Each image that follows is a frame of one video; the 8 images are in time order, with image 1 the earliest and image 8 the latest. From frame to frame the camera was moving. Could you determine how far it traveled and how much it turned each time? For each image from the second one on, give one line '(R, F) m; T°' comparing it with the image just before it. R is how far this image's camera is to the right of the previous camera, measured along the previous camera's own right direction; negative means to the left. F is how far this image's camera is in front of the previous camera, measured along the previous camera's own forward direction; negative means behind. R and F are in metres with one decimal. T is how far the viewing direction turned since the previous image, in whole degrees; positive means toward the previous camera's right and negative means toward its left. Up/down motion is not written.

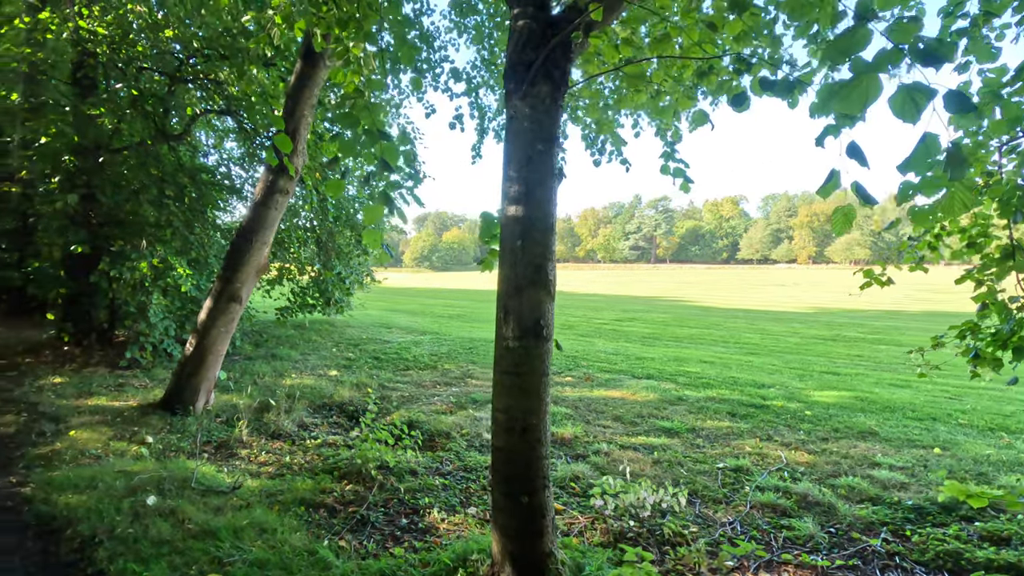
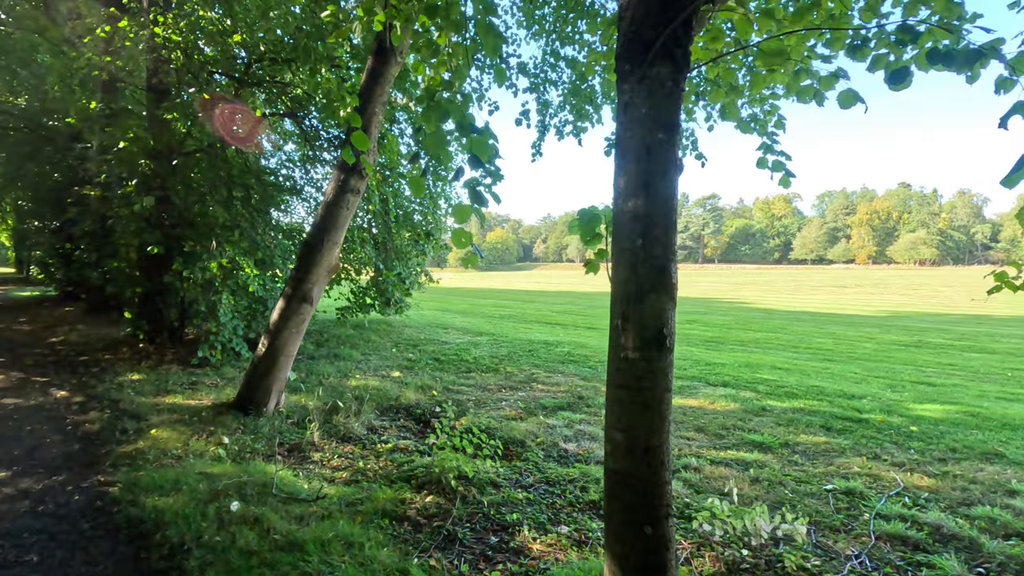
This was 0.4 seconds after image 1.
(-0.2, +0.2) m; -5°
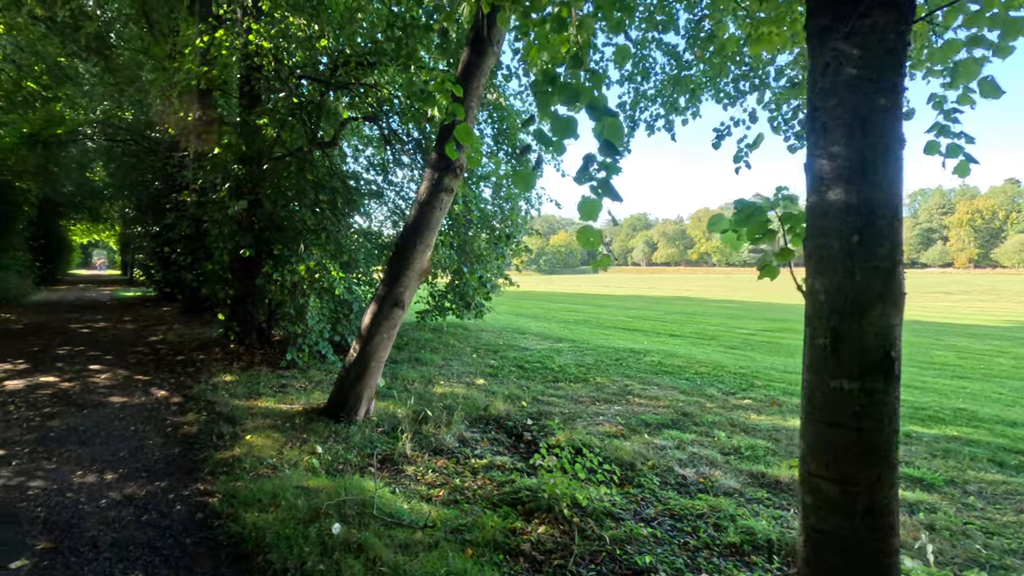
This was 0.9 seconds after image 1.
(-0.3, +0.3) m; -7°
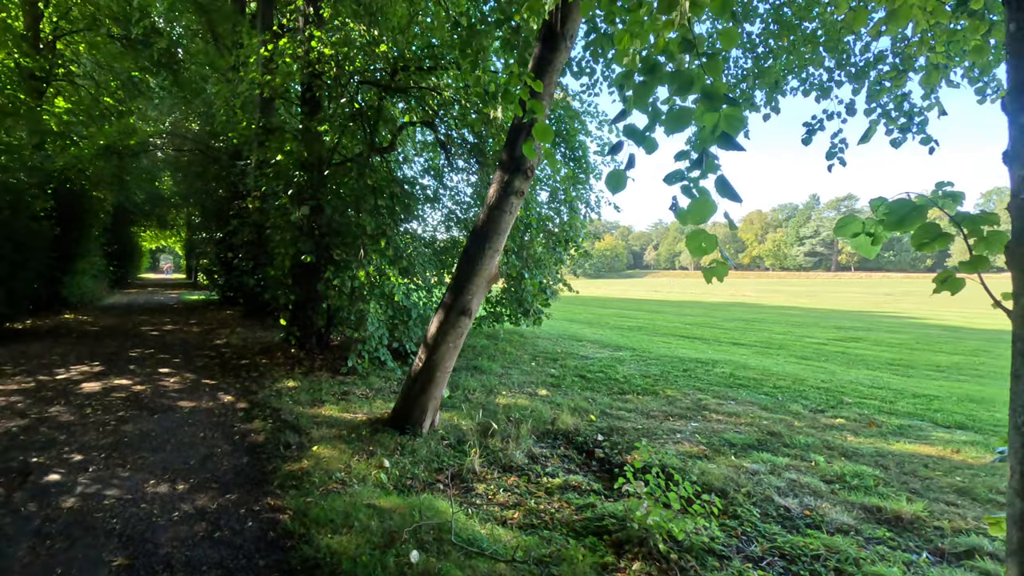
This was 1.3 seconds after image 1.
(-0.2, +0.2) m; -5°
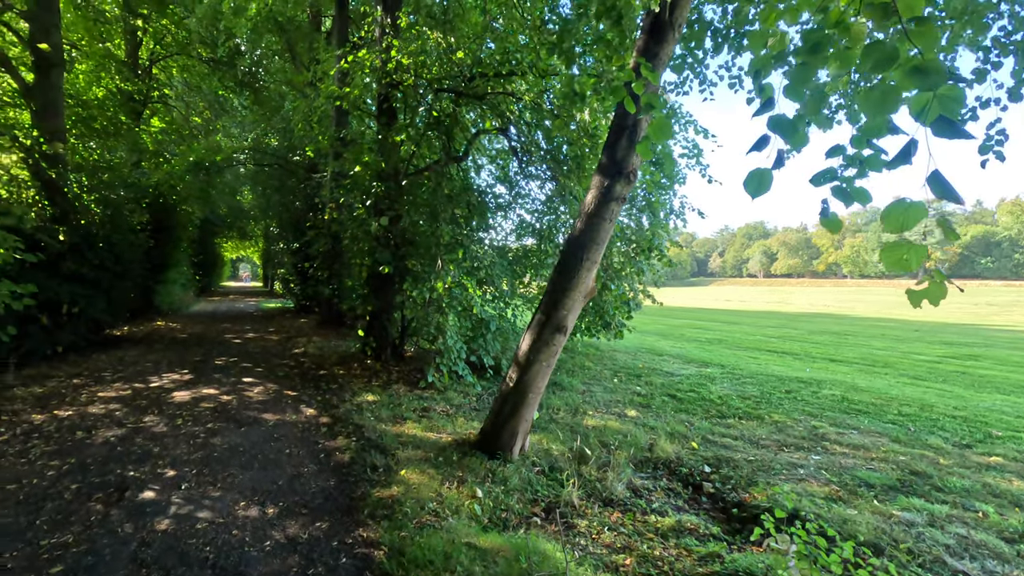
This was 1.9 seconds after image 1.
(-0.3, +0.3) m; -6°
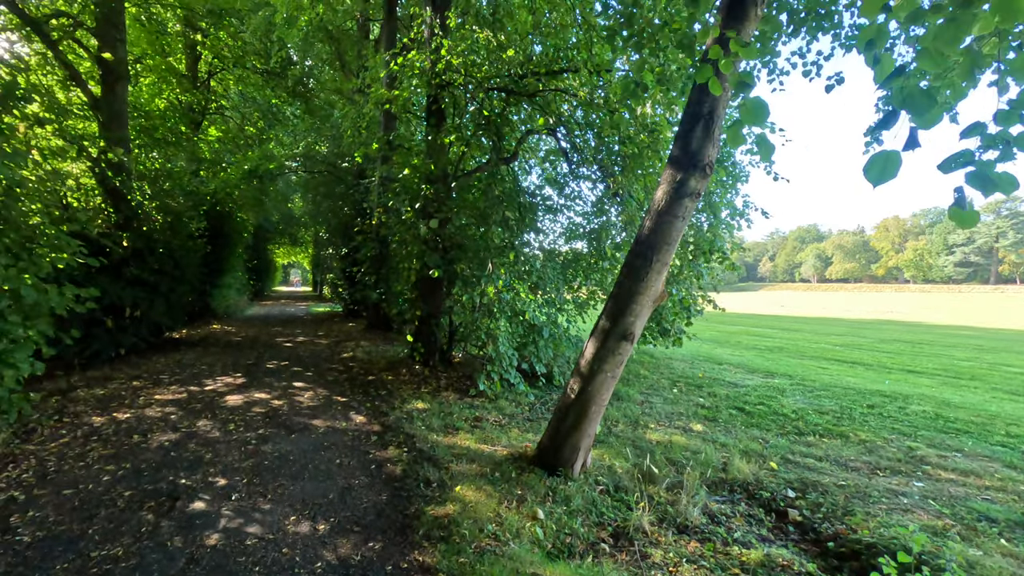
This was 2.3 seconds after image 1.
(-0.1, +0.2) m; -4°
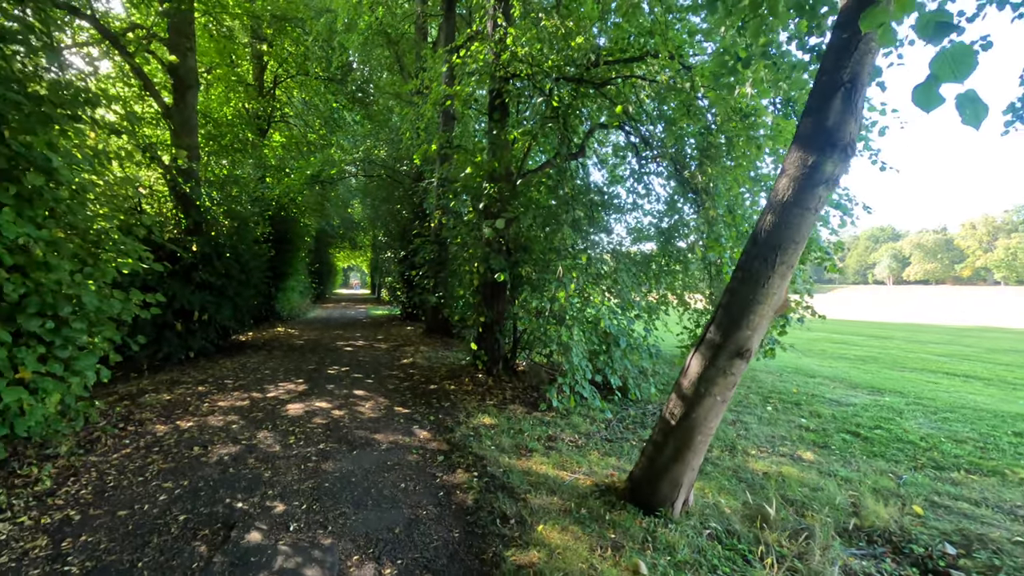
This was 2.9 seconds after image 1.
(-0.2, +0.4) m; -6°
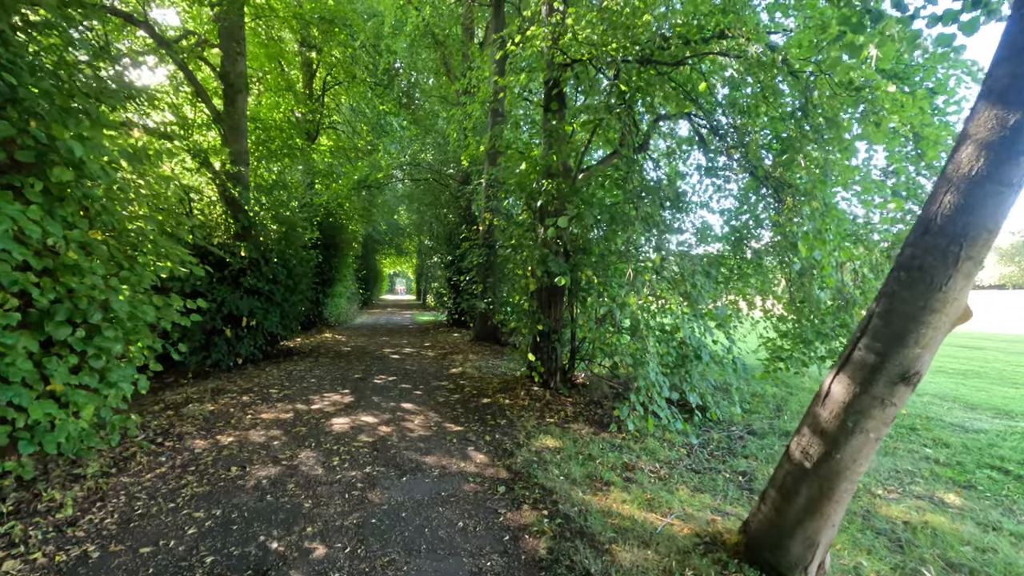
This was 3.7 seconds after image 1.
(-0.2, +0.5) m; -5°
